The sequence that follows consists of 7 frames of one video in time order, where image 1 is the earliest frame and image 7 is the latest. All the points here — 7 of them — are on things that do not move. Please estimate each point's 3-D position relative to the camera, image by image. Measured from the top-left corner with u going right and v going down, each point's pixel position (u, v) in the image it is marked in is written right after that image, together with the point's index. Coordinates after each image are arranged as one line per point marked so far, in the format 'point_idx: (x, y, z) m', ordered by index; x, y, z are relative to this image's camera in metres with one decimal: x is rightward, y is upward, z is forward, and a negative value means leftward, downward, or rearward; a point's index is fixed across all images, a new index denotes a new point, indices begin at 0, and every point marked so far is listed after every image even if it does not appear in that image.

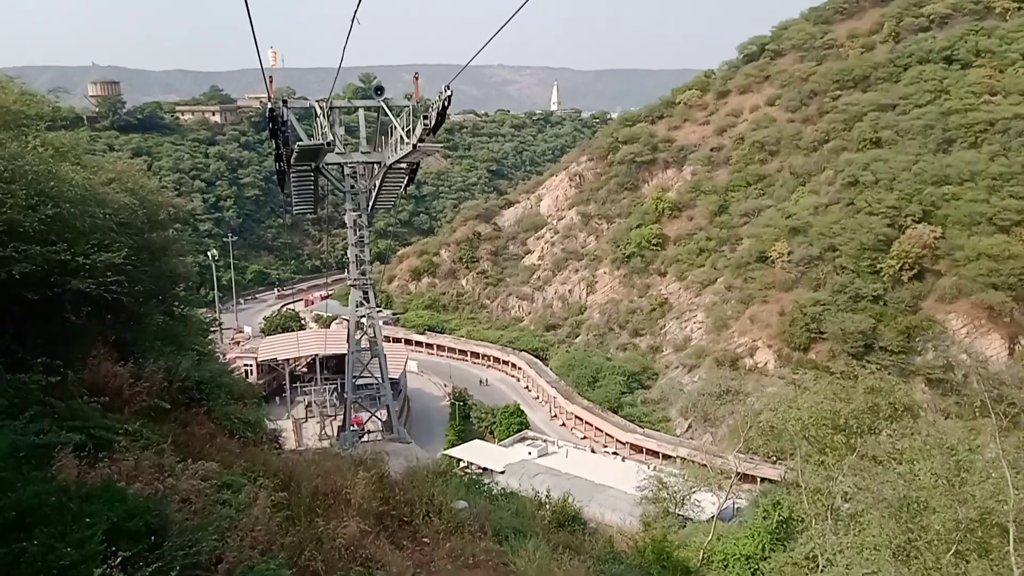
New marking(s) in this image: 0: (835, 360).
0: (+7.7, -1.7, +17.4) m
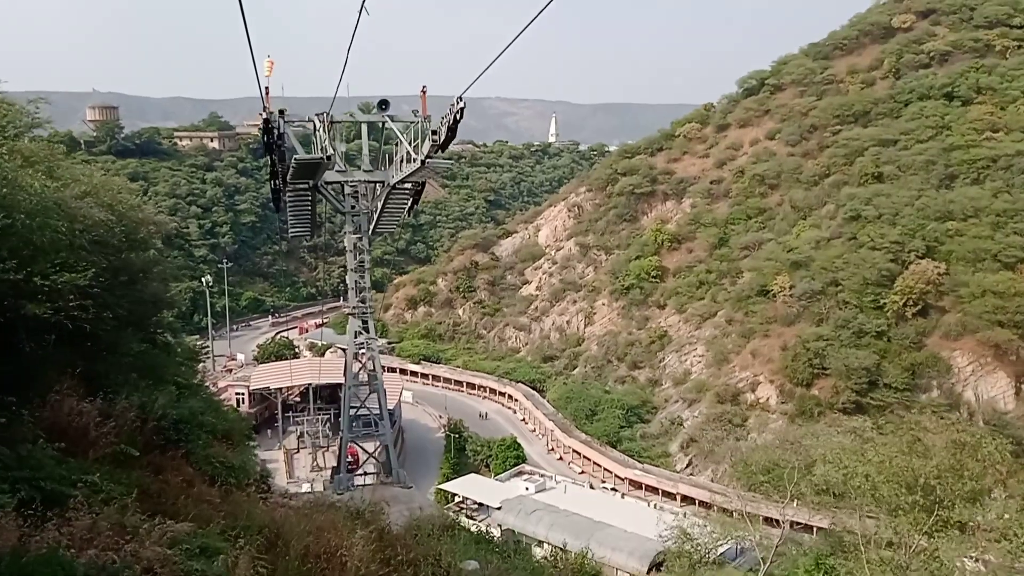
0: (+7.6, -2.5, +17.0) m
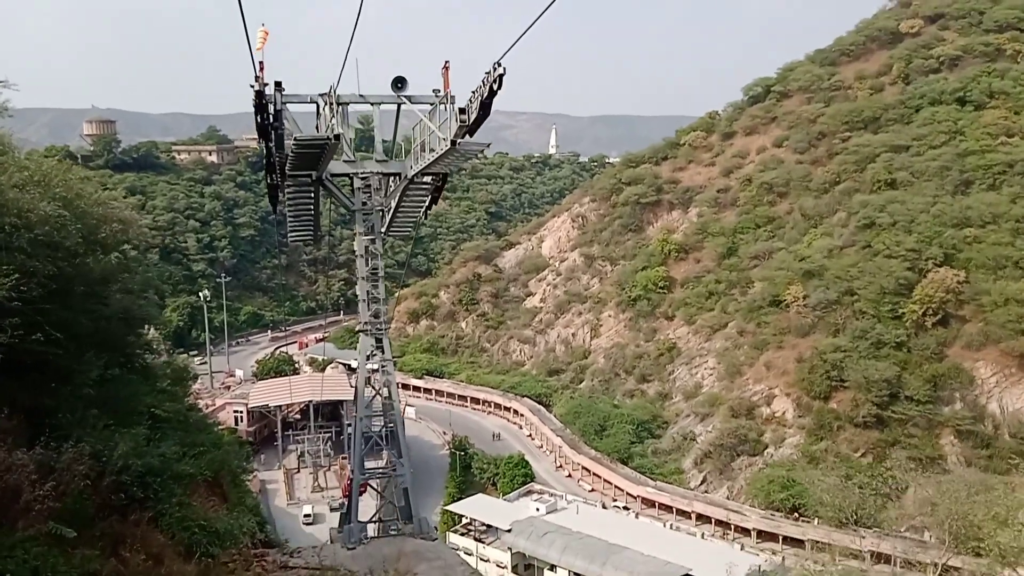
0: (+7.8, -2.7, +16.4) m
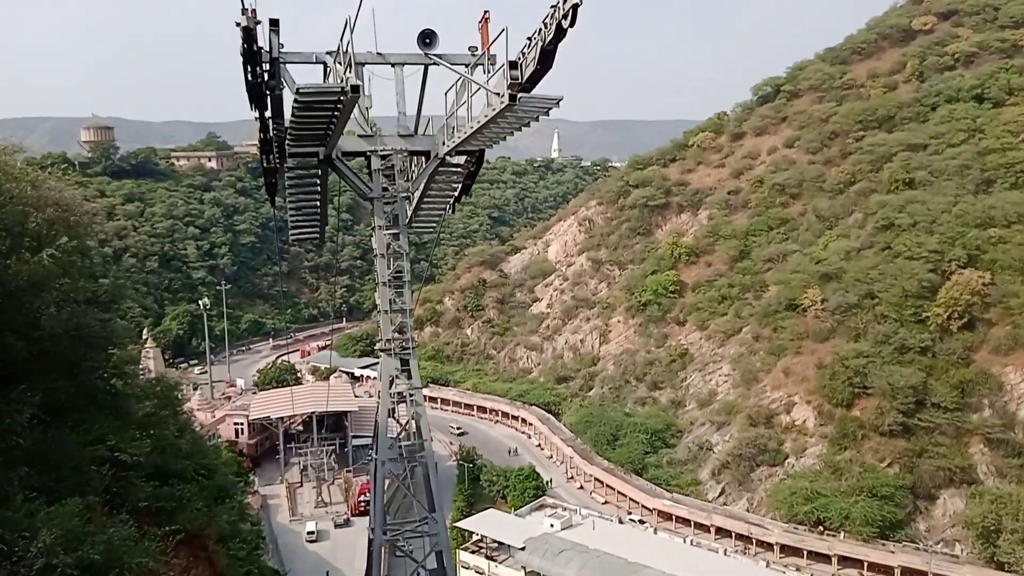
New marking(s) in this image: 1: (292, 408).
0: (+8.1, -2.8, +15.8) m
1: (-5.8, -3.1, +19.0) m
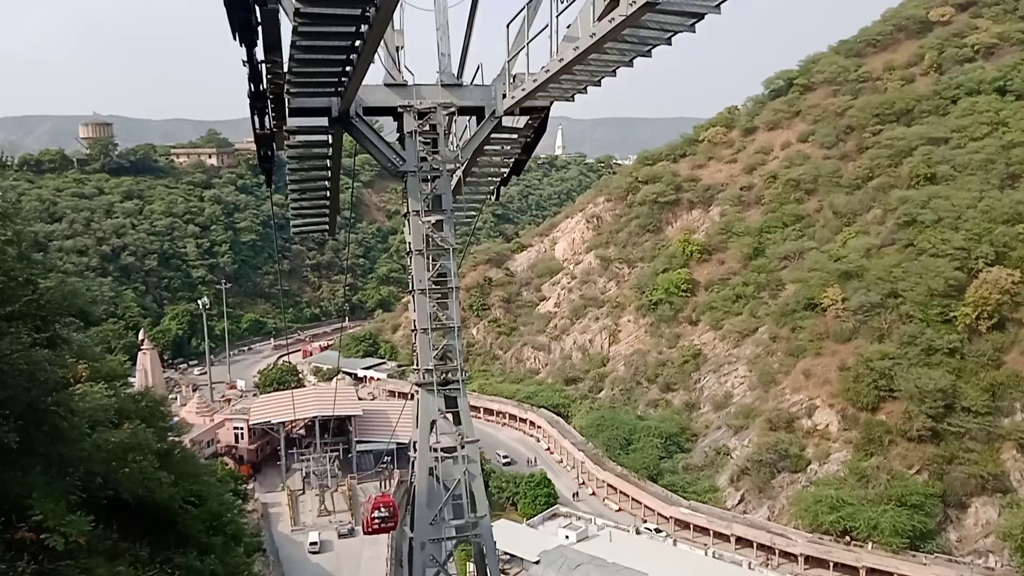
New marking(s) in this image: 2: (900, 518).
0: (+8.3, -2.8, +15.1) m
1: (-5.5, -3.1, +18.4) m
2: (+7.3, -4.3, +13.7) m
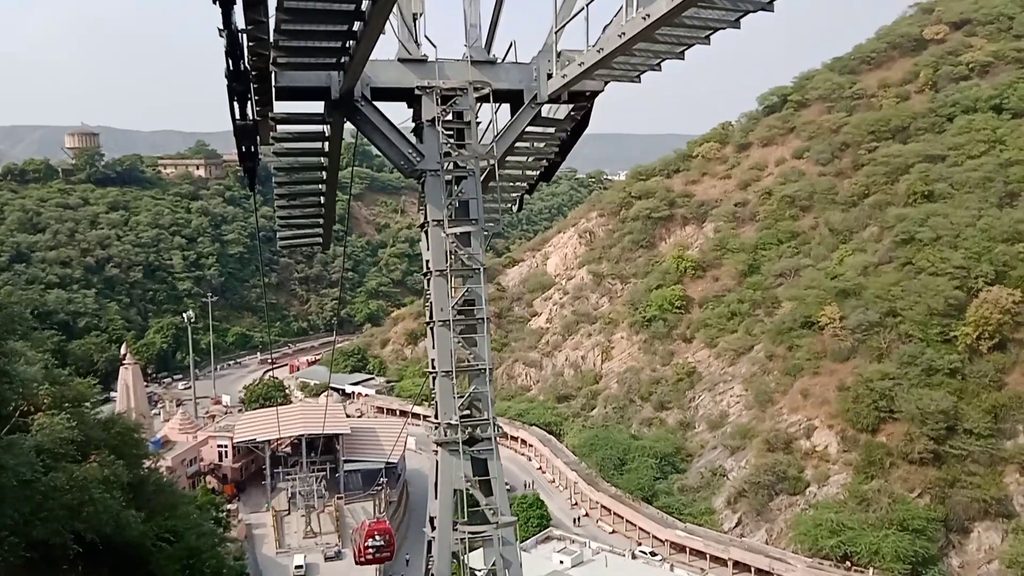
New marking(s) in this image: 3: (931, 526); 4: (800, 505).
0: (+8.1, -3.2, +14.8) m
1: (-5.7, -3.5, +17.8) m
2: (+7.1, -4.7, +13.4) m
3: (+7.9, -4.5, +13.7) m
4: (+6.1, -4.6, +15.4) m
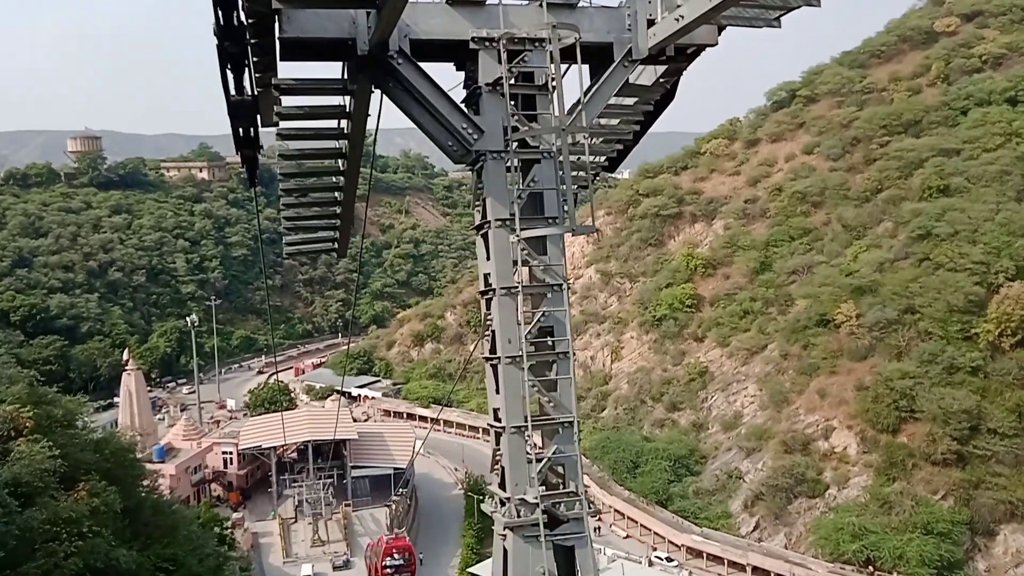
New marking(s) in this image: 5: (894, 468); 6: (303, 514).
0: (+8.4, -3.1, +14.5) m
1: (-5.5, -3.5, +17.5) m
2: (+7.4, -4.6, +13.0) m
3: (+8.1, -4.4, +13.3) m
4: (+6.4, -4.5, +15.1) m
5: (+7.7, -3.6, +14.7) m
6: (-4.7, -5.1, +16.5) m
